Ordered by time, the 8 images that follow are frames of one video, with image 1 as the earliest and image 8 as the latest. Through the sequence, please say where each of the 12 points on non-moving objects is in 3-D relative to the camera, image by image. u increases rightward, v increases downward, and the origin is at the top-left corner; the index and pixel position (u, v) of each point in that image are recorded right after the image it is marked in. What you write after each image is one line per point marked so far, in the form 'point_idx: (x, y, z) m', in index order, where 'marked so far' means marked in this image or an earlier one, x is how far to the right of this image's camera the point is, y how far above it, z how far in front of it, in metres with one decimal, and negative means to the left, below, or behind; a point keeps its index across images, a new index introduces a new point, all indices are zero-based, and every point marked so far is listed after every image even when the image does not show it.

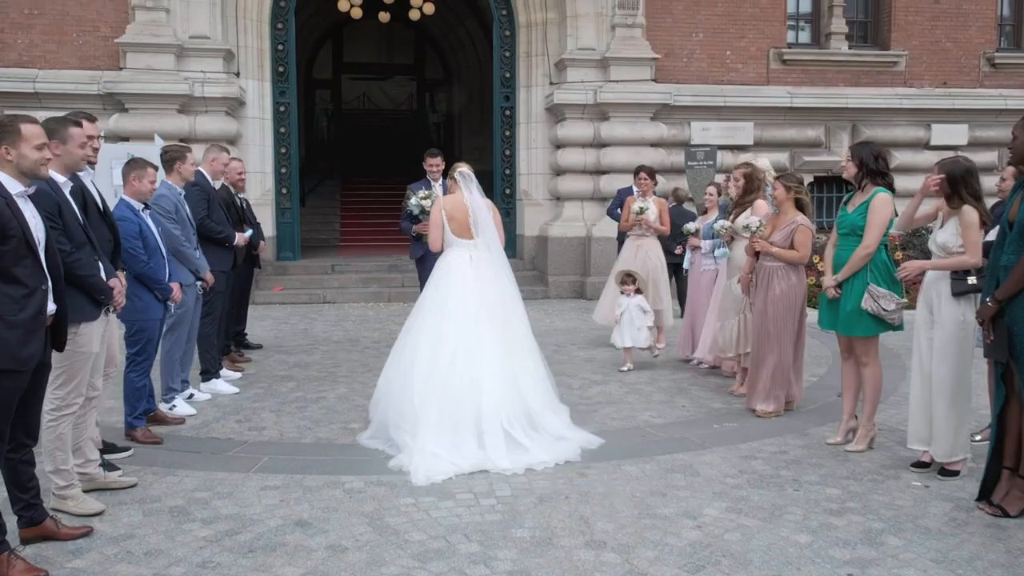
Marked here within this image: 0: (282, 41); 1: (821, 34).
0: (-3.6, +3.9, +14.2) m
1: (+5.4, +4.4, +15.6) m
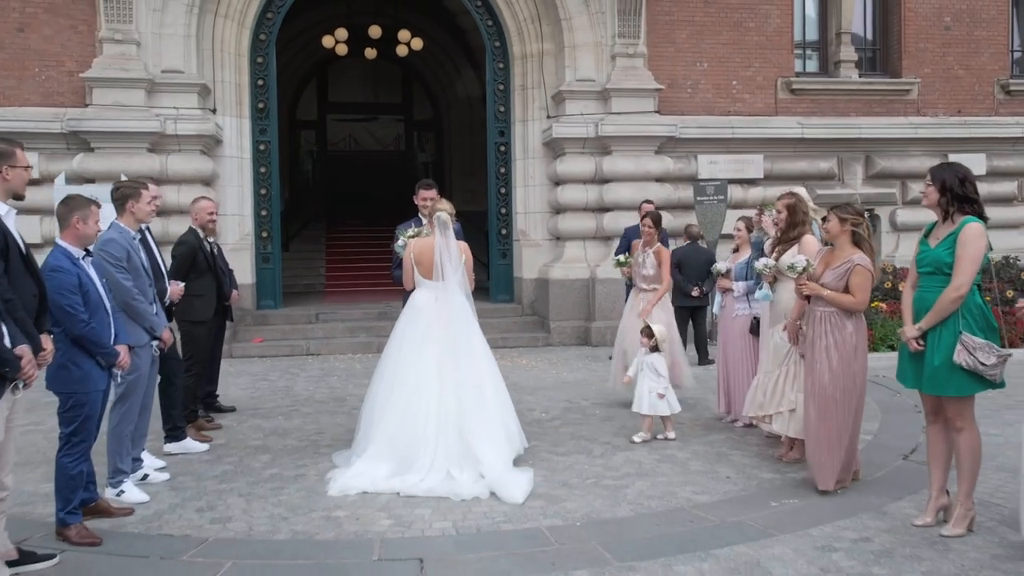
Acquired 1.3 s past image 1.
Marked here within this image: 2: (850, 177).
0: (-3.7, +3.1, +13.4) m
1: (+5.3, +3.7, +14.9) m
2: (+5.4, +1.8, +14.6) m
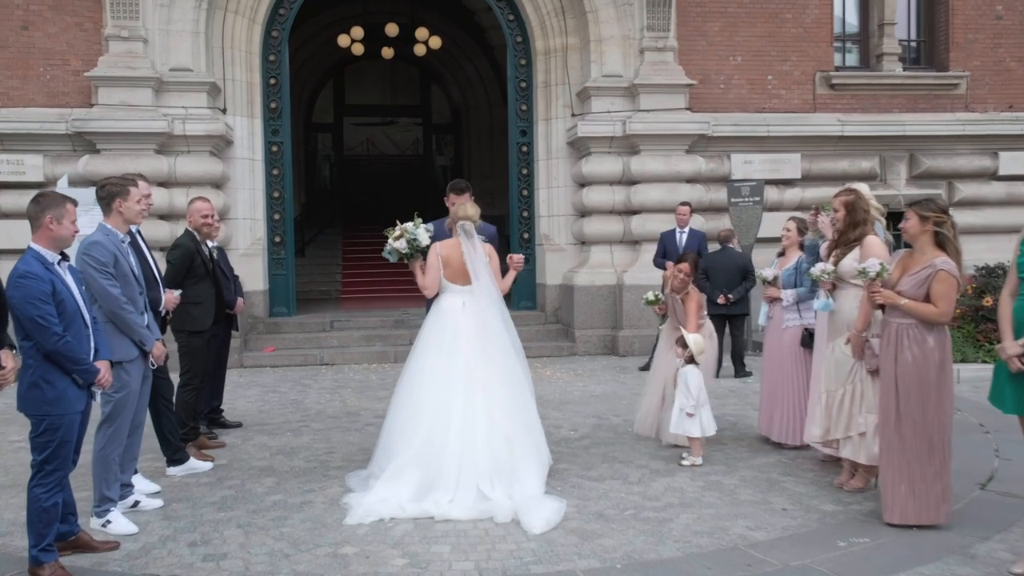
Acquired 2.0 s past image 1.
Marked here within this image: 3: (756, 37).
0: (-3.4, +3.0, +12.9) m
1: (+5.6, +3.6, +14.2) m
2: (+5.8, +1.7, +13.9) m
3: (+3.6, +3.7, +13.4) m
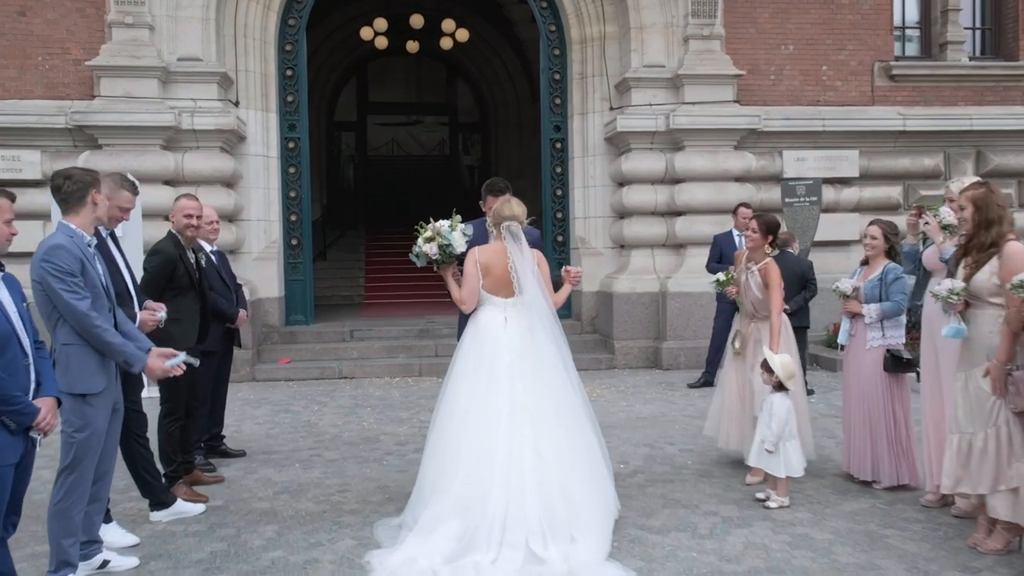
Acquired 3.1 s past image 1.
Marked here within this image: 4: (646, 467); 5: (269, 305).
0: (-2.9, +2.9, +12.0) m
1: (+6.1, +3.5, +13.1) m
2: (+6.2, +1.6, +12.8) m
3: (+4.0, +3.6, +12.3) m
4: (+0.9, -1.2, +6.4) m
5: (-3.1, -0.2, +11.5) m
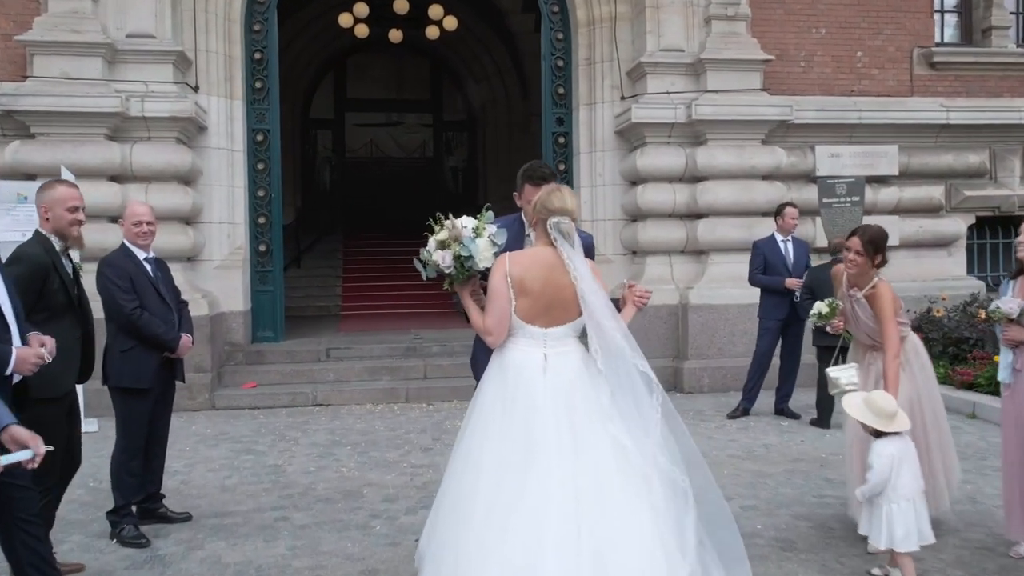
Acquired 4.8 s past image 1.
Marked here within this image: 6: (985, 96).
0: (-2.9, +2.8, +10.6) m
1: (+6.0, +3.4, +11.9) m
2: (+6.2, +1.5, +11.5) m
3: (+4.0, +3.4, +11.0) m
4: (+1.1, -1.3, +5.0) m
5: (-3.1, -0.4, +10.0) m
6: (+6.0, +2.4, +11.6) m
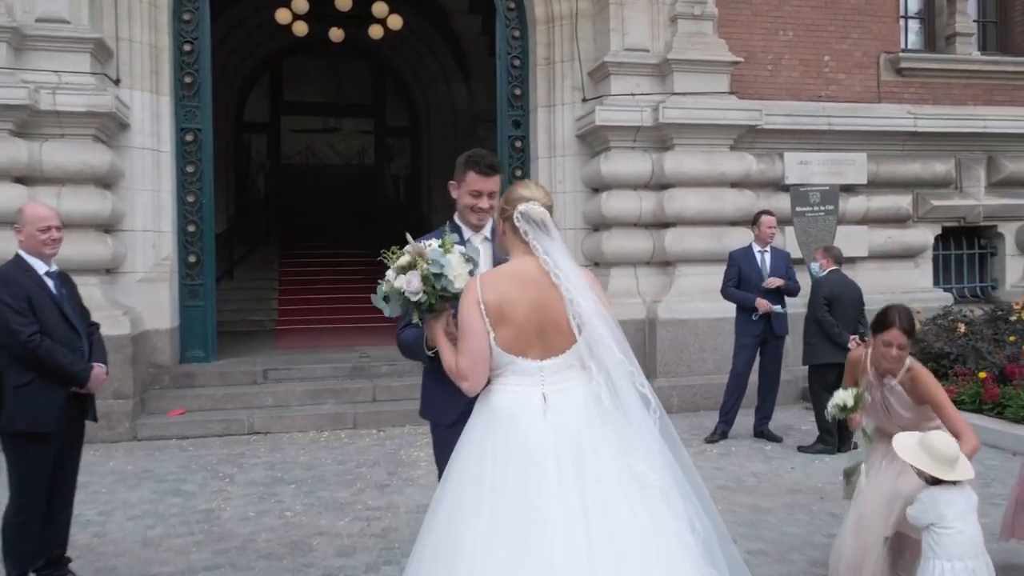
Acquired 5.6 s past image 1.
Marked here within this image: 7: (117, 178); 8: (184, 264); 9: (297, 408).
0: (-3.4, +2.6, +9.6) m
1: (+5.4, +3.2, +11.6) m
2: (+5.6, +1.3, +11.2) m
3: (+3.5, +3.3, +10.6) m
4: (+1.0, -1.4, +4.3) m
5: (-3.5, -0.5, +9.0) m
6: (+5.4, +2.3, +11.3) m
7: (-3.8, +1.1, +8.8) m
8: (-3.5, +0.2, +9.6) m
9: (-2.1, -1.1, +8.7) m
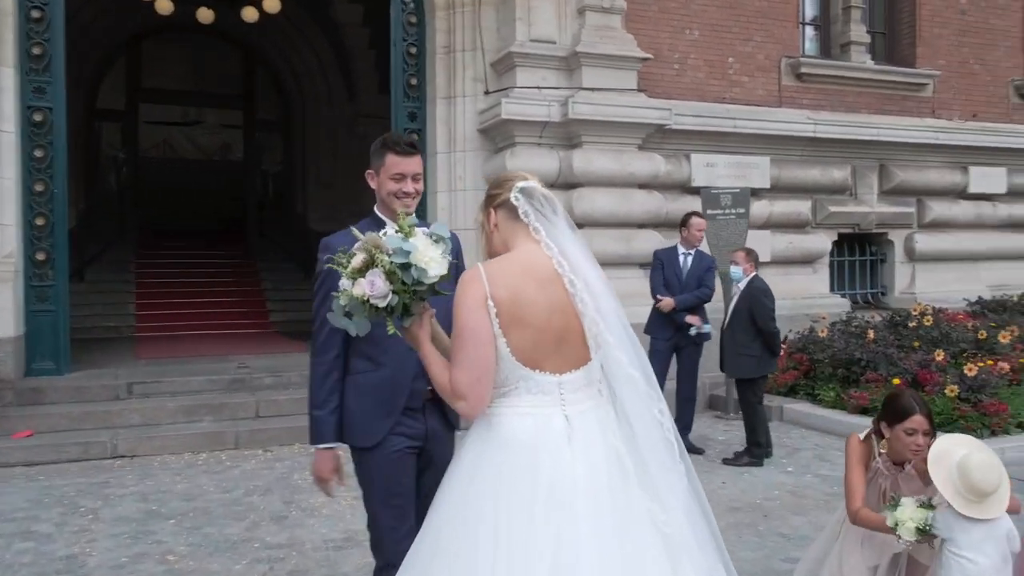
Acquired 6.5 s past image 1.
0: (-4.3, +2.6, +8.4) m
1: (+4.1, +3.1, +11.7) m
2: (+4.4, +1.2, +11.3) m
3: (+2.3, +3.2, +10.4) m
4: (+0.8, -1.4, +3.7) m
5: (-4.4, -0.5, +7.8) m
6: (+4.2, +2.2, +11.4) m
7: (-4.6, +1.1, +7.5) m
8: (-4.4, +0.2, +8.4) m
9: (-2.9, -1.2, +7.6) m
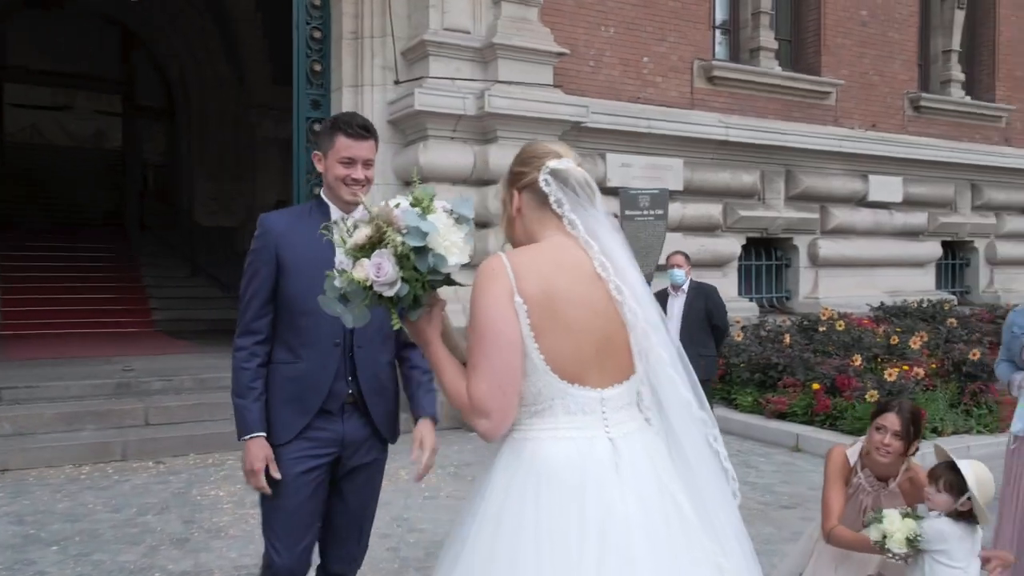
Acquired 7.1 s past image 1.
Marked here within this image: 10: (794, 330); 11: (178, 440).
0: (-5.0, +2.7, +7.4) m
1: (+3.0, +3.1, +11.7) m
2: (+3.3, +1.2, +11.4) m
3: (+1.4, +3.2, +10.2) m
4: (+0.6, -1.4, +3.4) m
5: (-5.0, -0.5, +6.8) m
6: (+3.1, +2.2, +11.4) m
7: (-5.2, +1.1, +6.5) m
8: (-5.1, +0.3, +7.4) m
9: (-3.5, -1.1, +6.8) m
10: (+3.0, -0.4, +9.7) m
11: (-2.6, -1.2, +7.0) m
